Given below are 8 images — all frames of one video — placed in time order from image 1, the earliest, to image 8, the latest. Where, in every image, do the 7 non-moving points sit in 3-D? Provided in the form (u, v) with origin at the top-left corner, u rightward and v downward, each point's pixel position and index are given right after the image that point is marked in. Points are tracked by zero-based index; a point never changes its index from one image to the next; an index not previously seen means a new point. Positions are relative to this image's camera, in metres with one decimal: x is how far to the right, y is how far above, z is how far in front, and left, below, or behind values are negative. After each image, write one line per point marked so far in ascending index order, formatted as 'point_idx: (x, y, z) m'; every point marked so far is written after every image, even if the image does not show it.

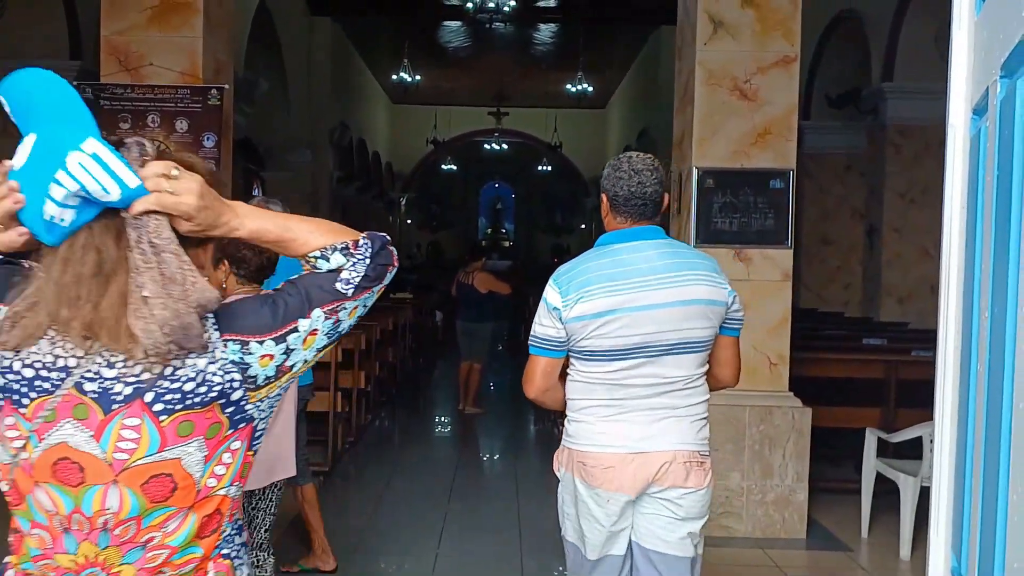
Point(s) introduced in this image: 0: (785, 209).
0: (+1.5, +0.4, +4.4) m
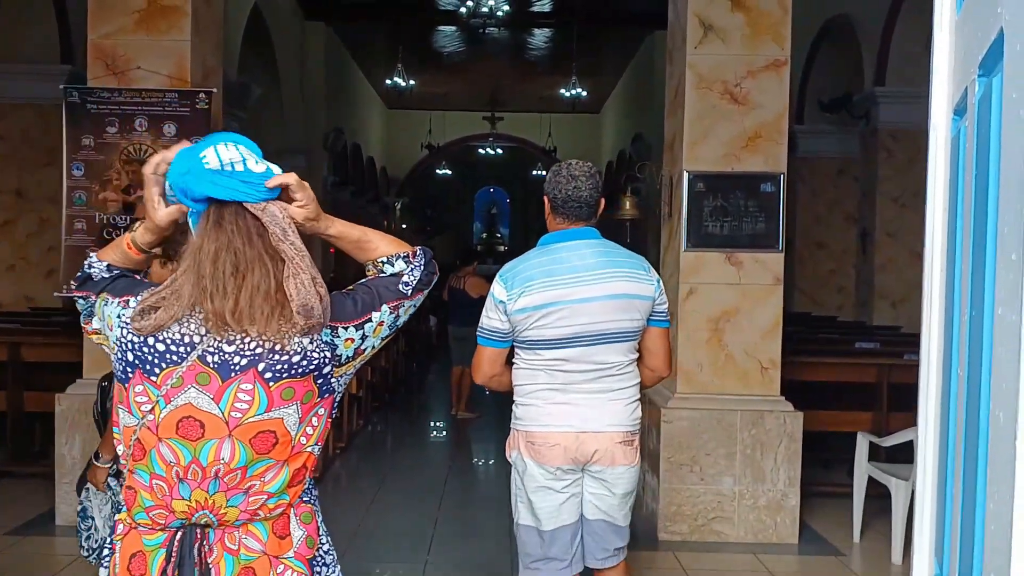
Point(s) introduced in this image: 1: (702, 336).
0: (+1.4, +0.4, +4.4) m
1: (+1.0, -0.3, +4.5) m
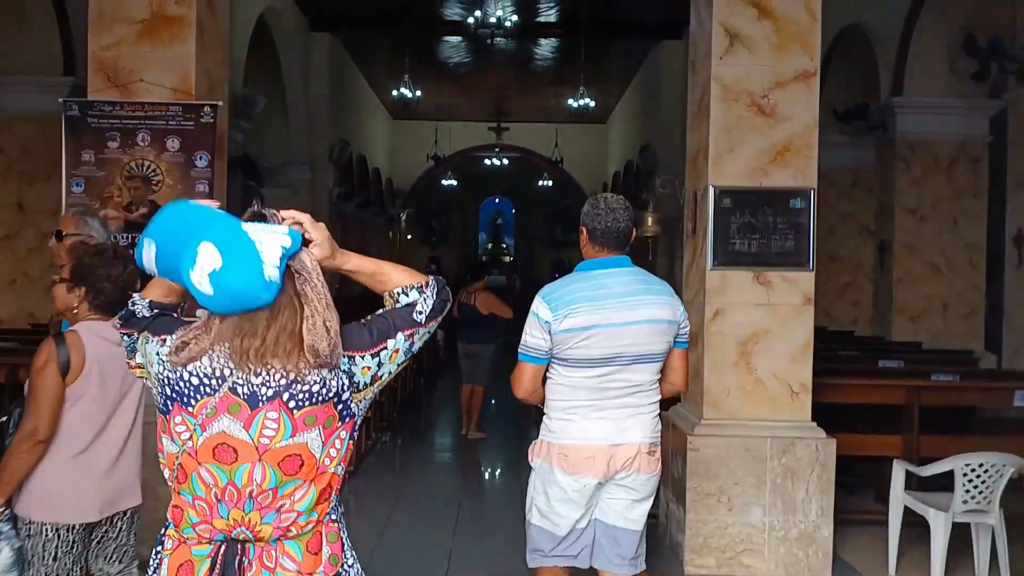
0: (+1.5, +0.3, +4.2) m
1: (+1.1, -0.4, +4.3) m
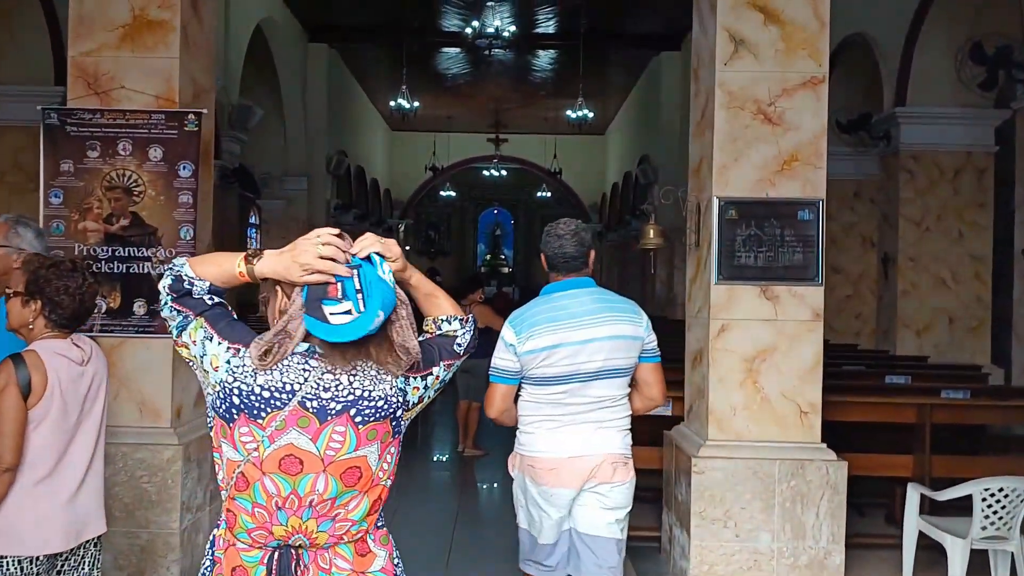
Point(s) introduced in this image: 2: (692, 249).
0: (+1.5, +0.2, +4.1) m
1: (+1.1, -0.4, +4.1) m
2: (+1.0, +0.2, +4.4) m
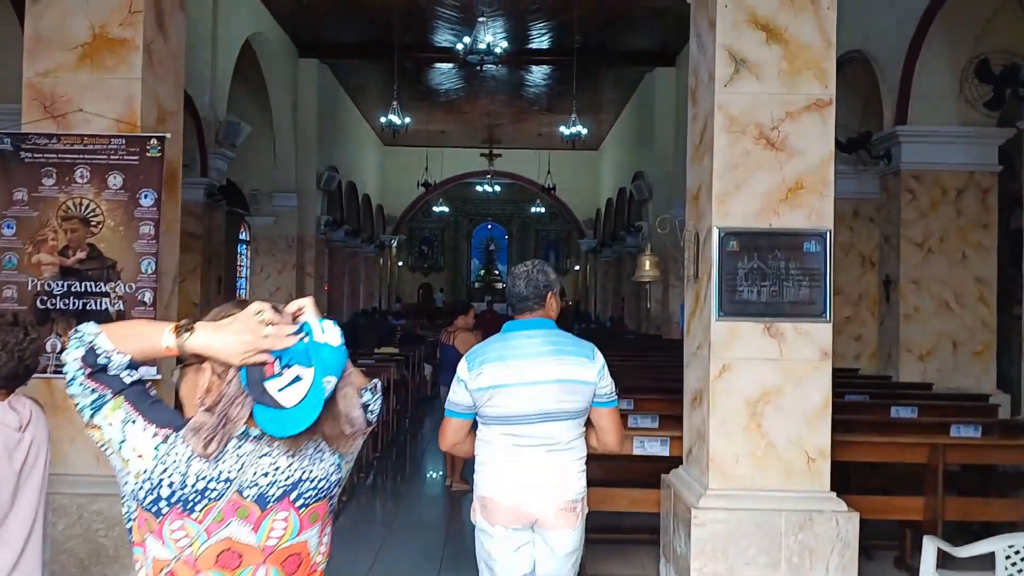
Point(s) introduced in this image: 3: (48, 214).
0: (+1.4, +0.1, +3.8) m
1: (+1.0, -0.6, +3.8) m
2: (+0.9, 0.0, +4.1) m
3: (-2.1, +0.3, +3.9) m
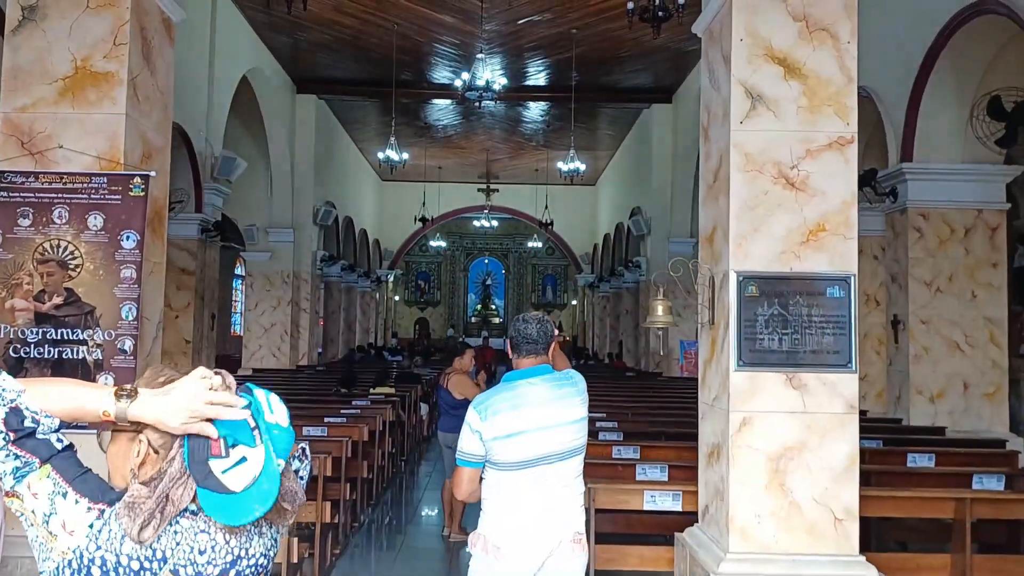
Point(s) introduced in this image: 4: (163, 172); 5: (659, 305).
0: (+1.4, -0.1, +3.6) m
1: (+1.1, -0.8, +3.6) m
2: (+0.9, -0.2, +3.9) m
3: (-2.1, +0.1, +3.6) m
4: (-1.7, +0.6, +4.1) m
5: (+0.8, -0.1, +4.4) m
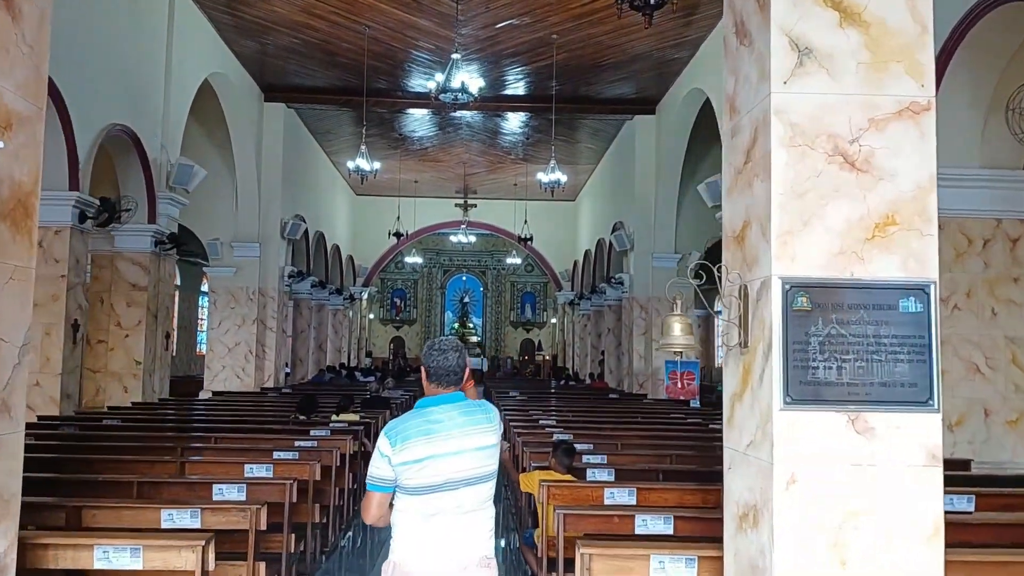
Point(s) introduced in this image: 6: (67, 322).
0: (+1.3, -0.2, +2.7) m
1: (+1.0, -0.9, +2.7) m
2: (+0.8, -0.2, +3.0) m
3: (-2.2, +0.1, +2.7) m
4: (-1.8, +0.5, +3.2) m
5: (+0.7, -0.1, +3.5) m
6: (-4.6, -0.3, +8.6) m
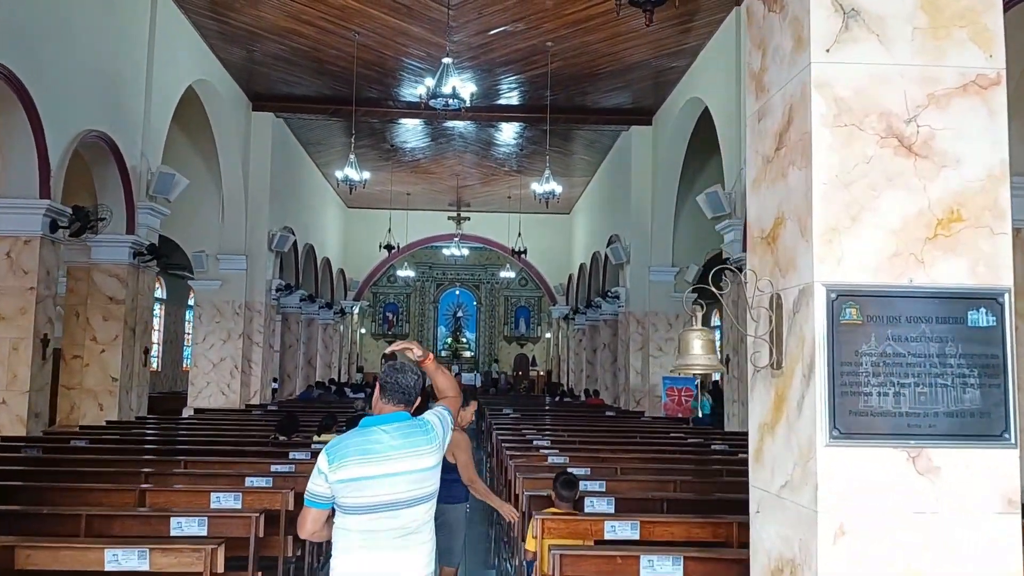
0: (+1.3, -0.2, +2.2) m
1: (+0.9, -0.9, +2.2) m
2: (+0.8, -0.3, +2.6) m
3: (-2.2, +0.1, +2.2) m
4: (-1.8, +0.5, +2.7) m
5: (+0.6, -0.2, +3.1) m
6: (-4.6, -0.5, +8.1) m
